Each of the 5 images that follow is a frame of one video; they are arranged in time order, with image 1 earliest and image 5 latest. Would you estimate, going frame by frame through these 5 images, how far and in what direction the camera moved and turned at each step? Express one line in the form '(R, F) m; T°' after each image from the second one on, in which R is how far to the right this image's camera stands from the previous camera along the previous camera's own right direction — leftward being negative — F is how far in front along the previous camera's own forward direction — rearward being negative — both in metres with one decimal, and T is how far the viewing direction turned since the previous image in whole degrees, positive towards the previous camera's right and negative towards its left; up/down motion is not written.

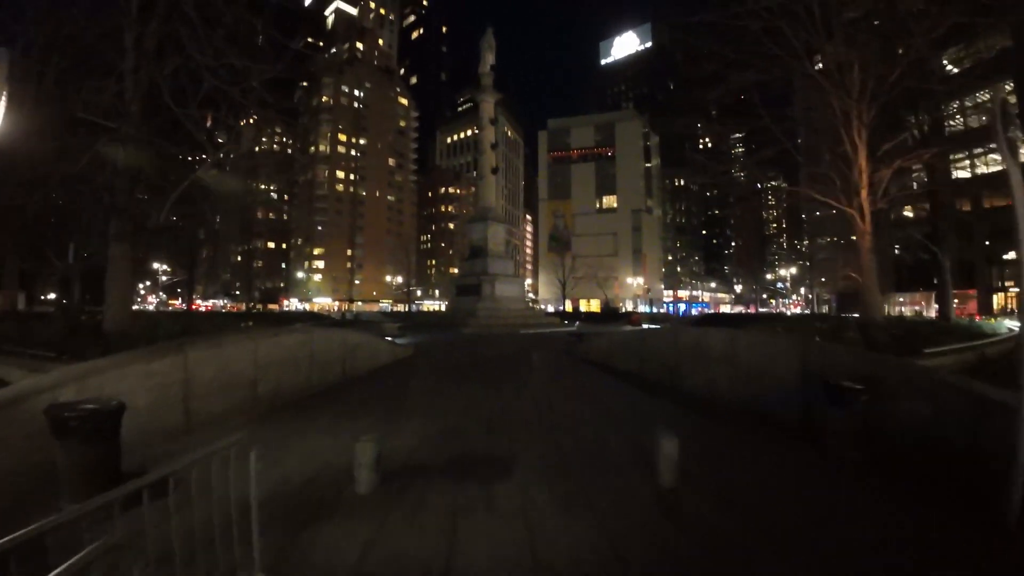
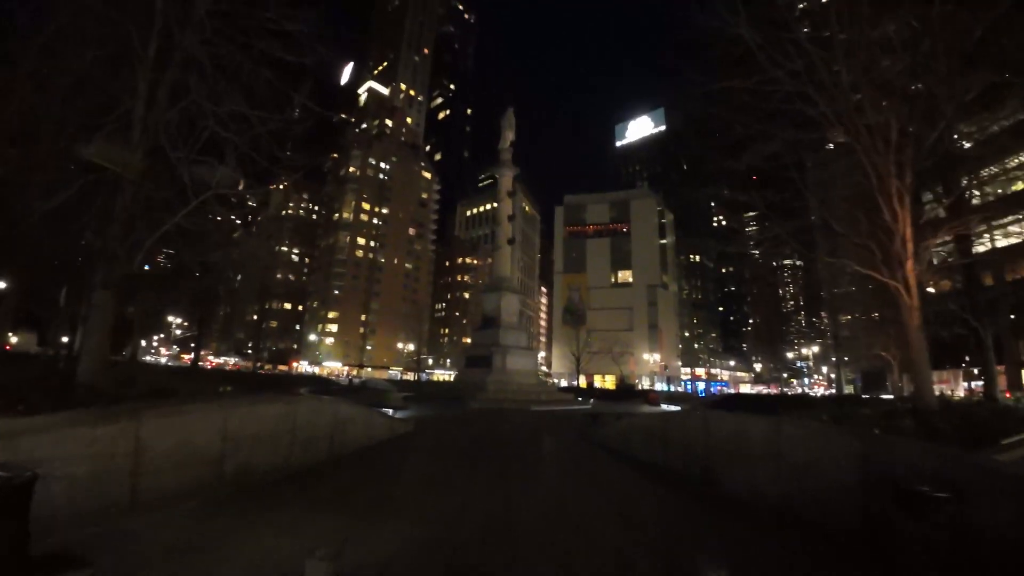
(0.0, +0.9) m; -1°
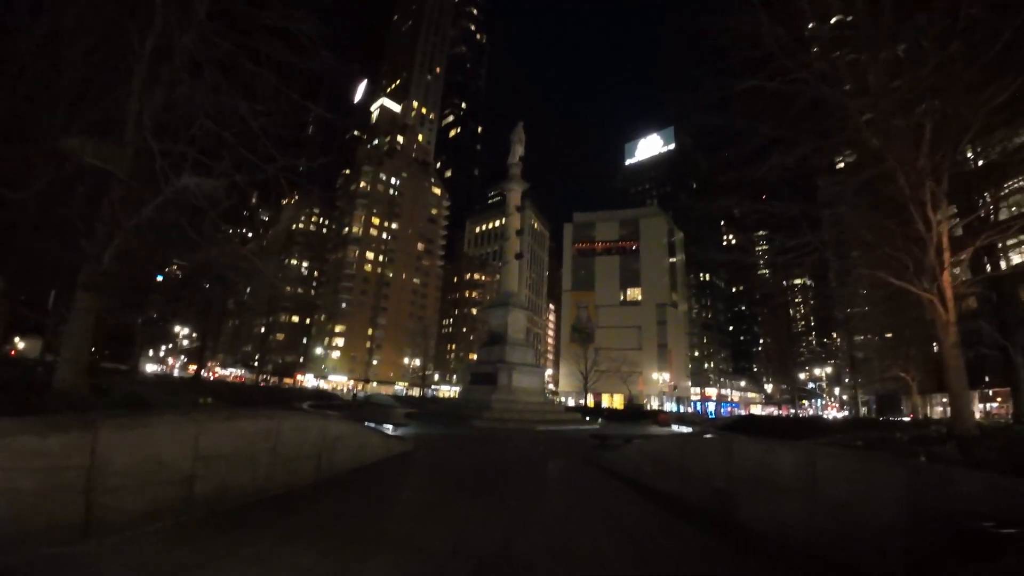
(+0.1, +0.7) m; -1°
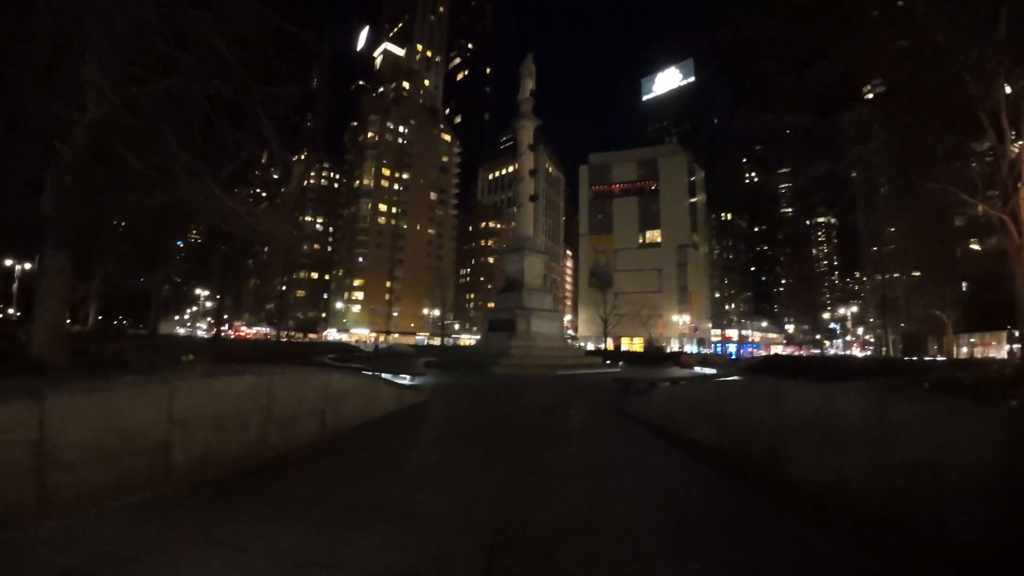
(+0.1, +0.9) m; -2°
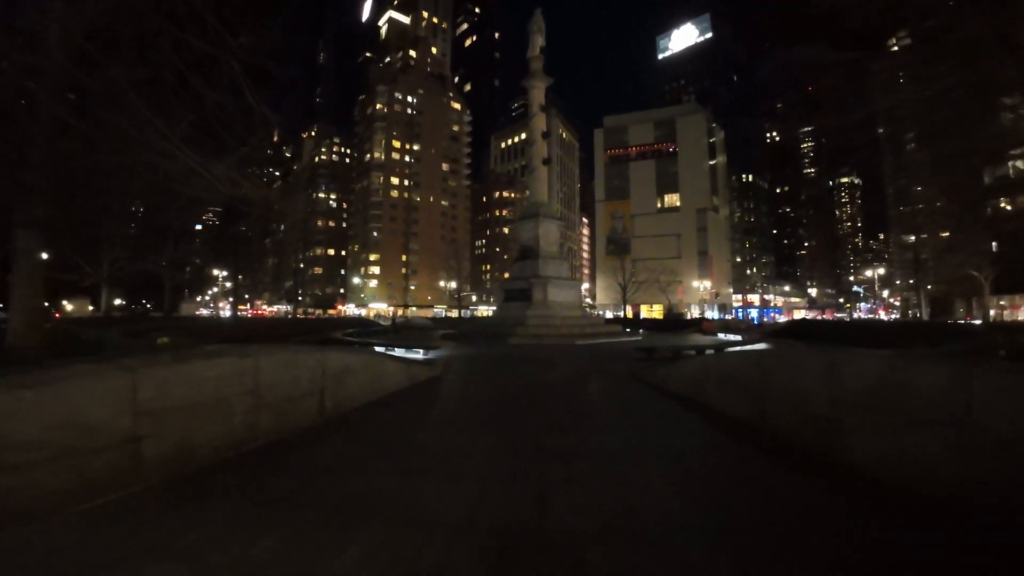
(+0.1, +0.8) m; -2°
